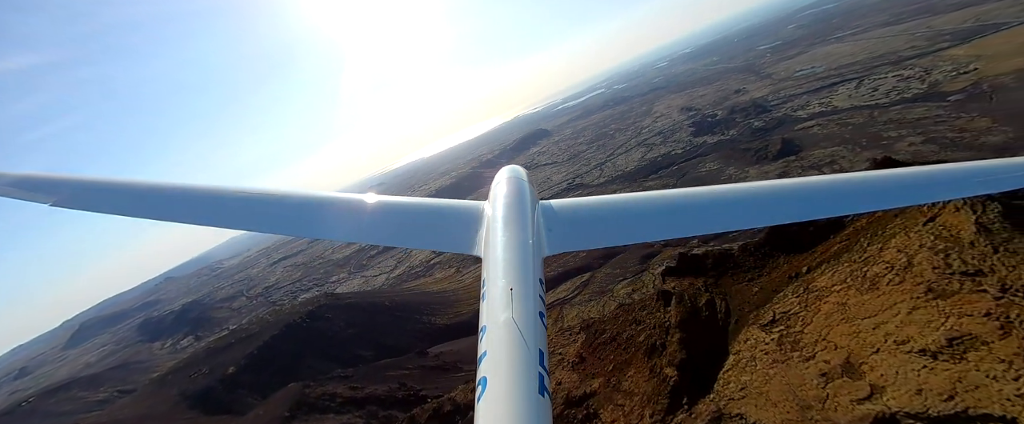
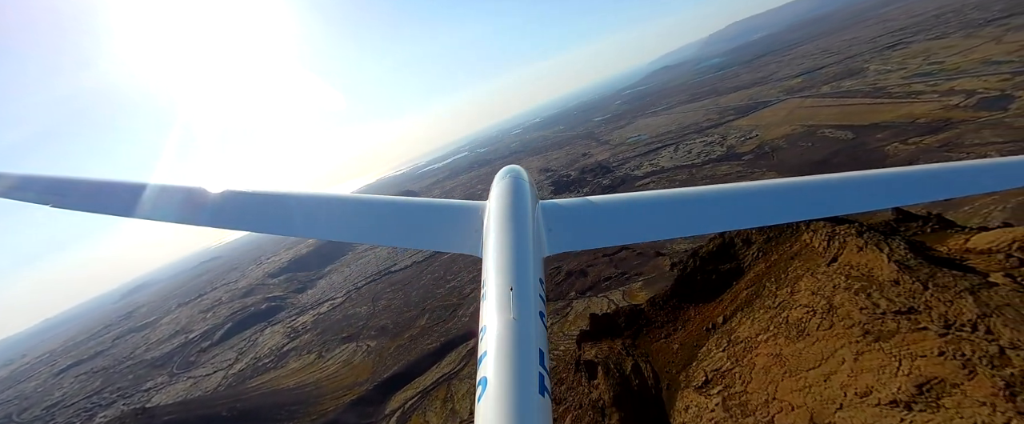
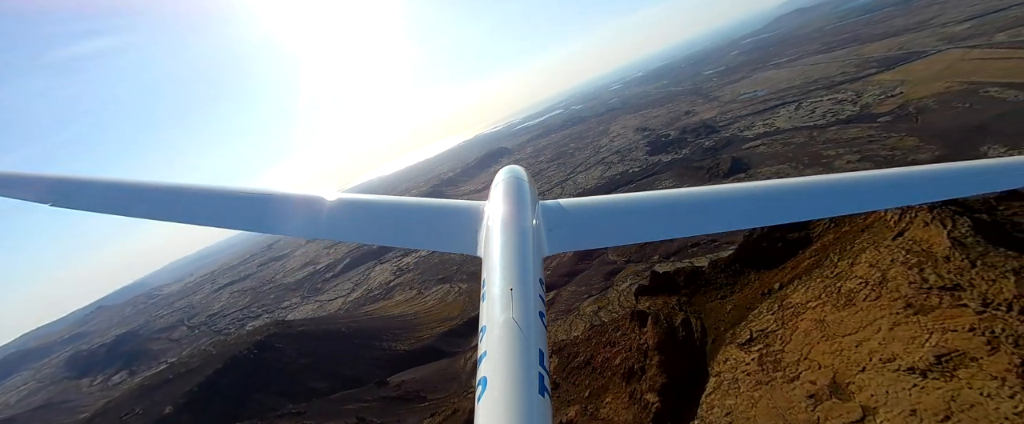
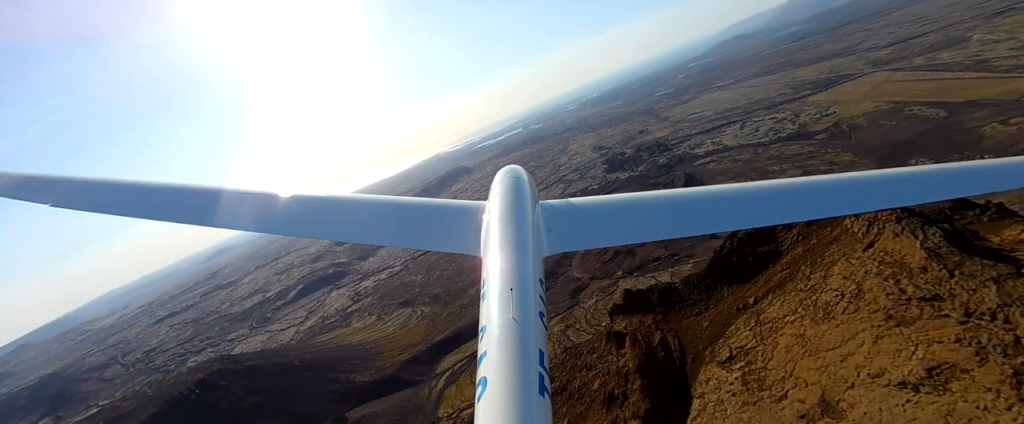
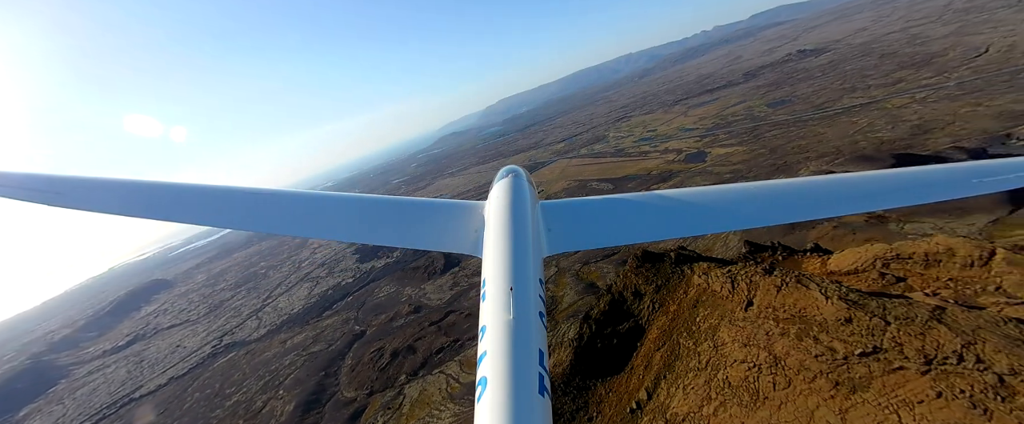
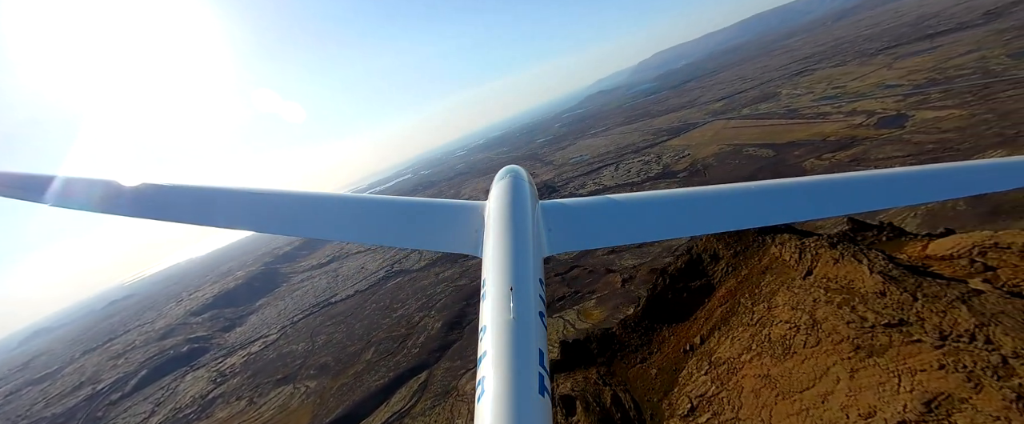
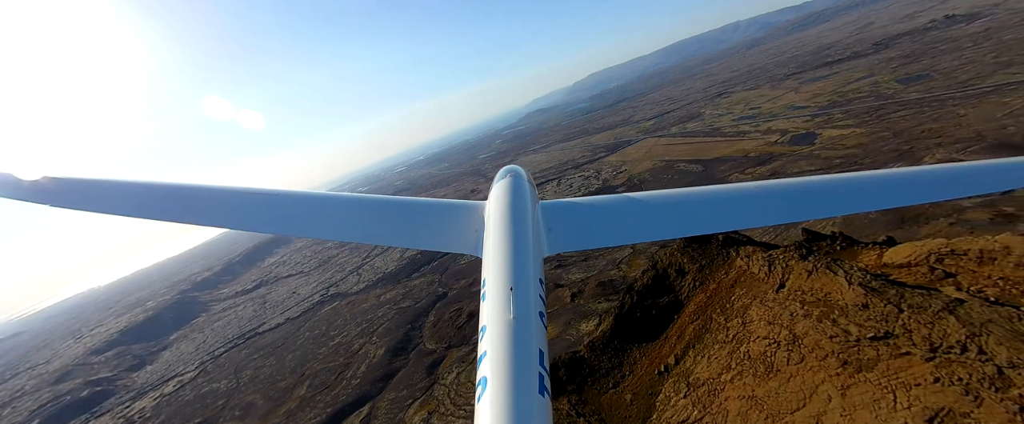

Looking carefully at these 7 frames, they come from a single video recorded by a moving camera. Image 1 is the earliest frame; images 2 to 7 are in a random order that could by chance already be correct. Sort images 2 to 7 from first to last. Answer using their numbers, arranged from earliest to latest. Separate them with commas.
3, 4, 2, 6, 7, 5
